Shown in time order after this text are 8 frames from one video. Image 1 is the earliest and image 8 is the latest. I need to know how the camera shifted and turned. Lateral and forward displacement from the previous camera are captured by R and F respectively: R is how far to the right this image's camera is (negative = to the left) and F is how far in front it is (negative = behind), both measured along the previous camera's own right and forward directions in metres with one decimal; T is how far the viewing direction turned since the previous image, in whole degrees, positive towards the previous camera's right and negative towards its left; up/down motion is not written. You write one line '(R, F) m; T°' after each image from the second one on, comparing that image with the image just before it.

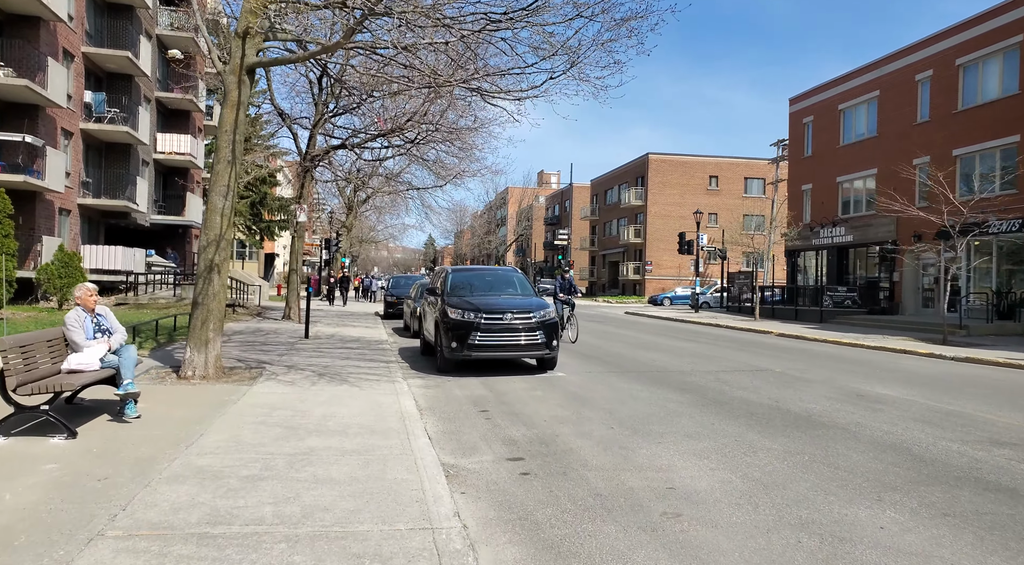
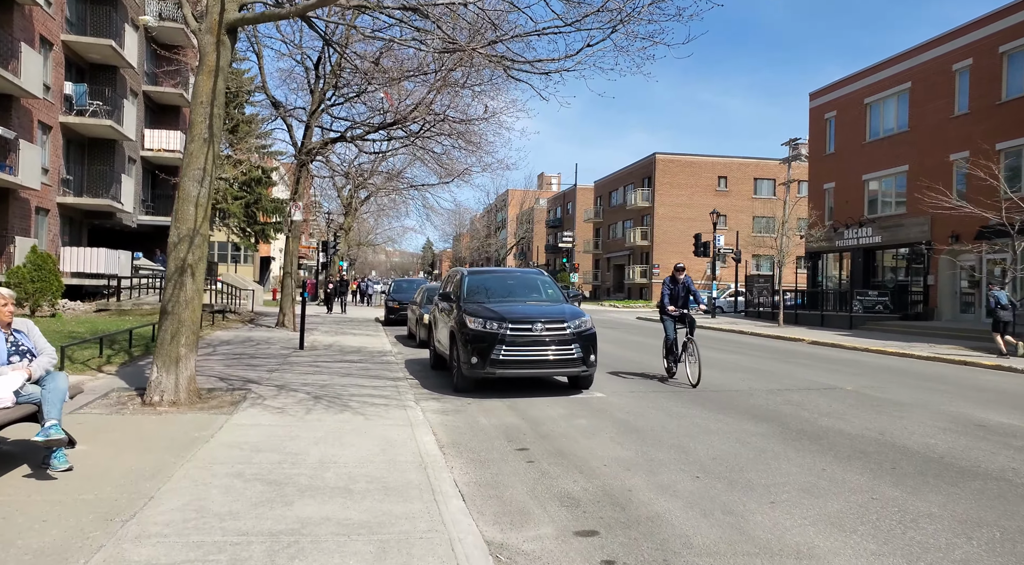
(-0.4, +1.5) m; 0°
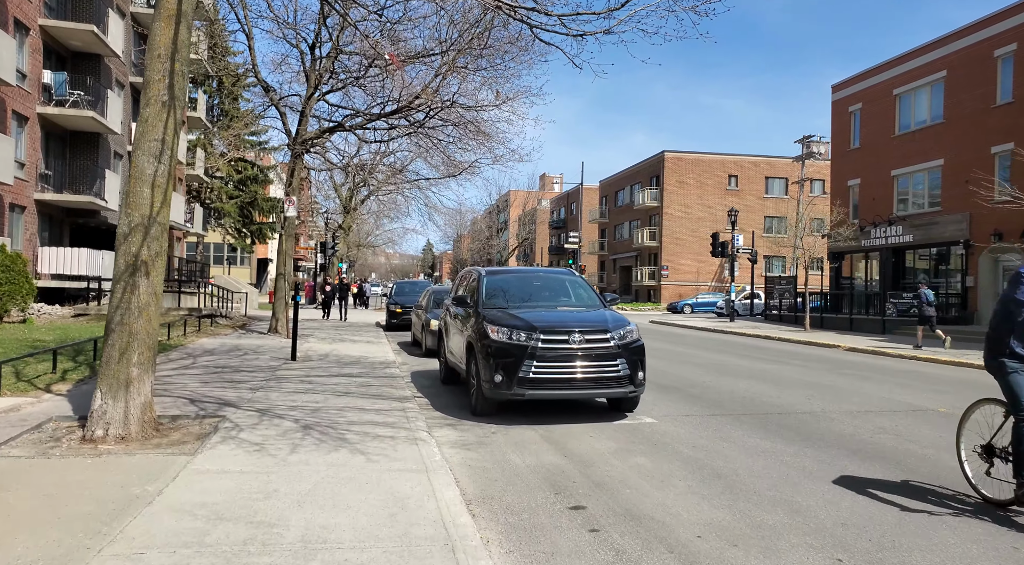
(-0.3, +1.5) m; 0°
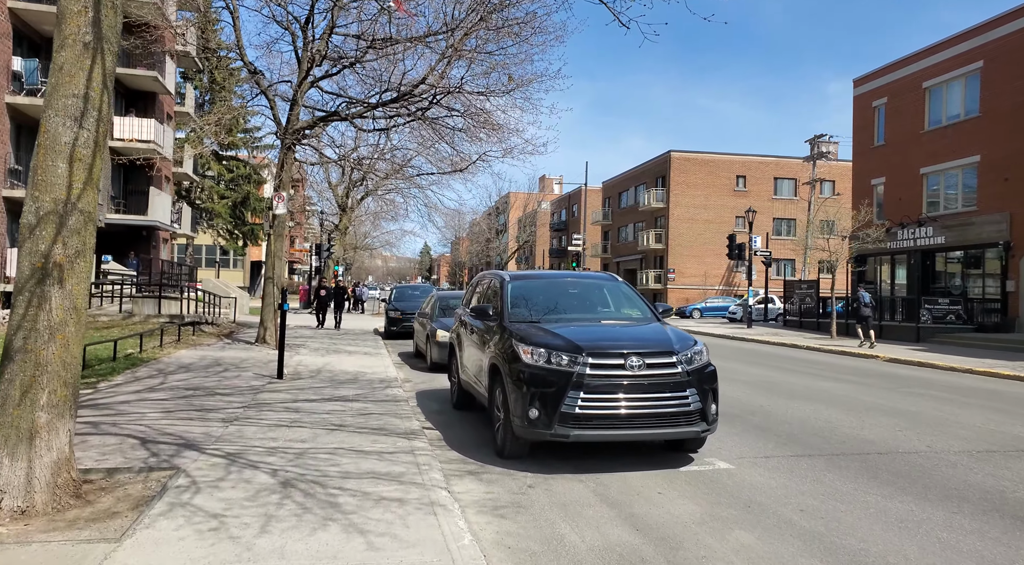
(-0.3, +1.6) m; 0°
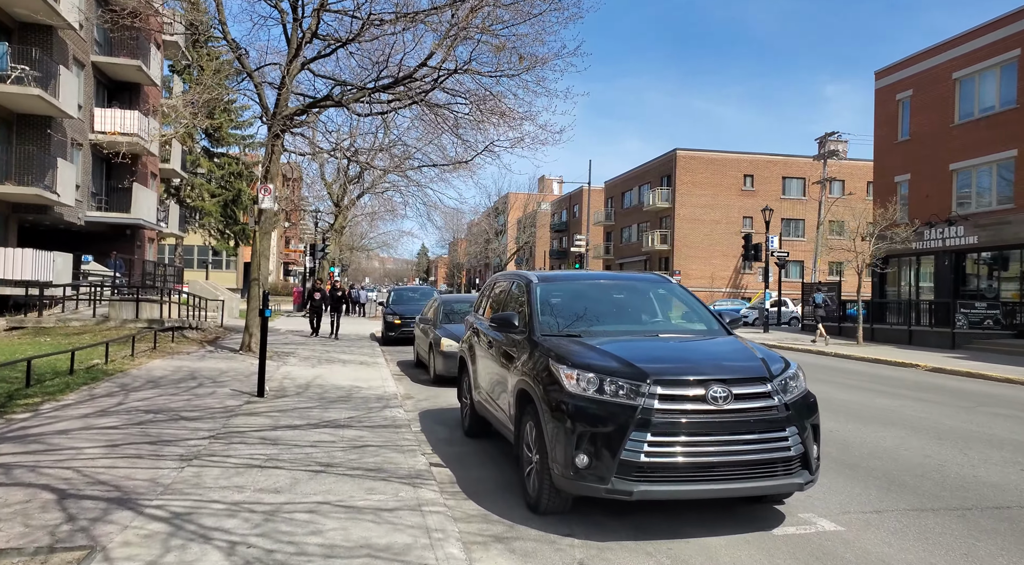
(-0.3, +1.4) m; 0°
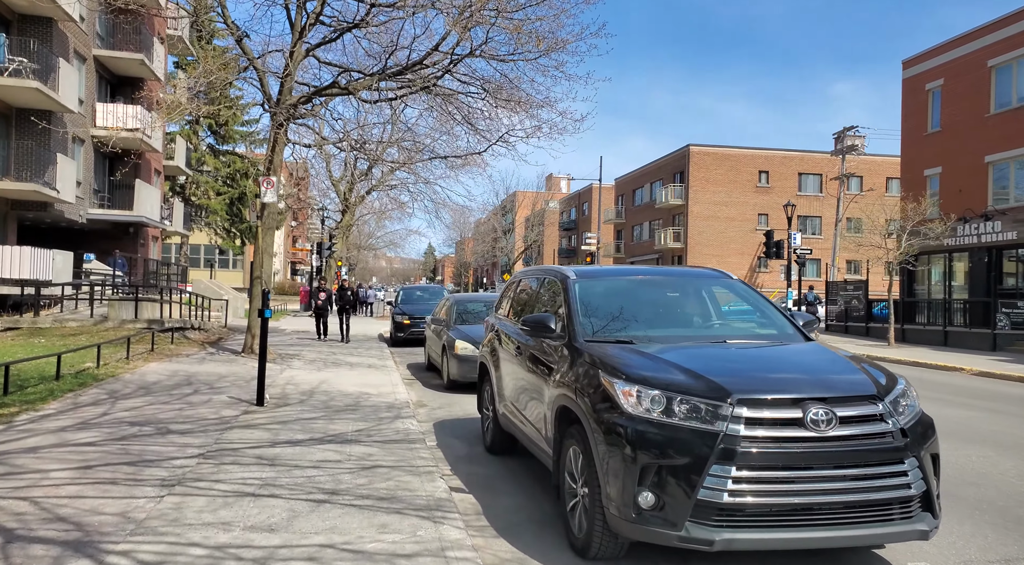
(-0.2, +0.8) m; -1°
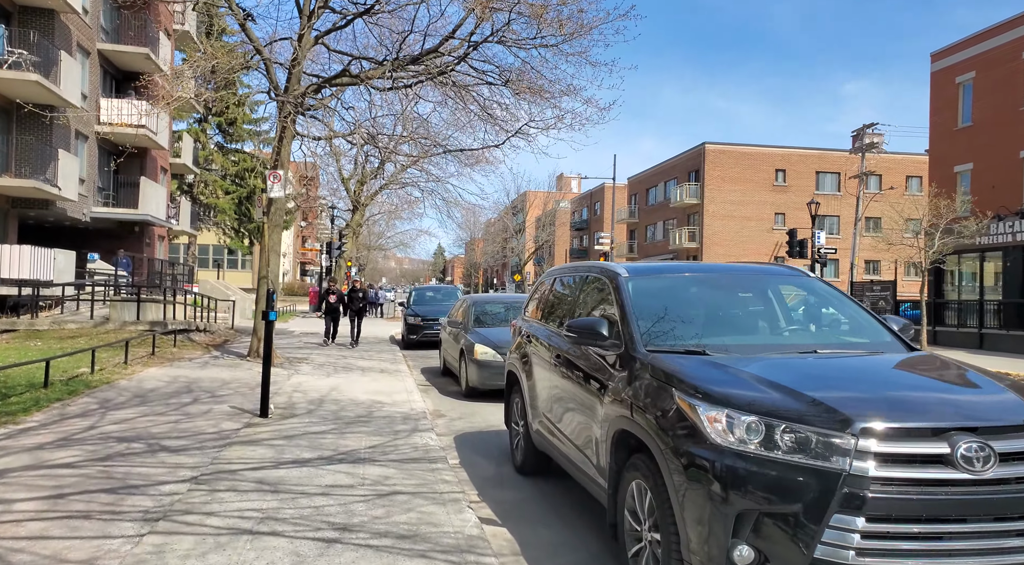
(-0.2, +0.7) m; -1°
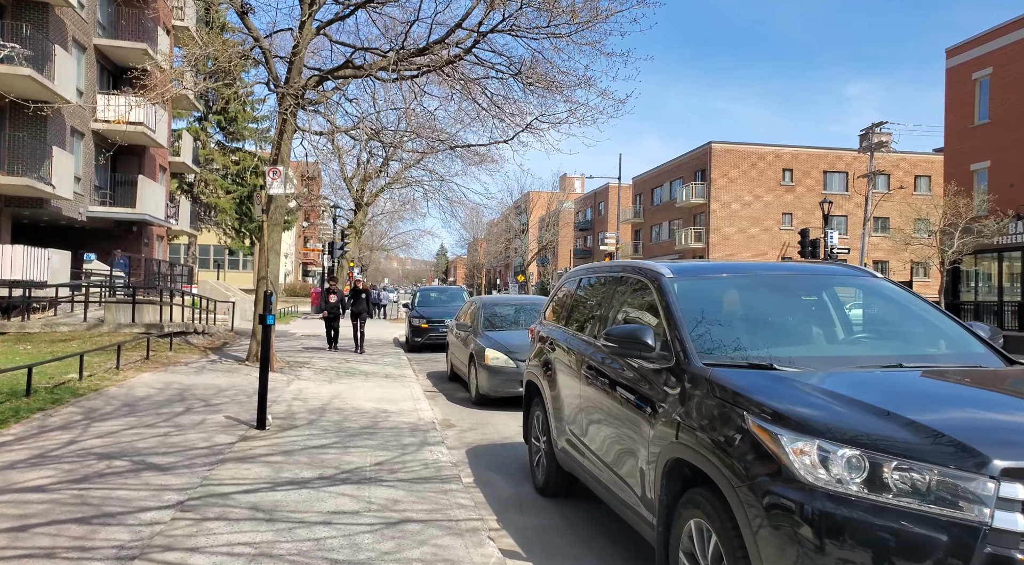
(-0.1, +0.5) m; 0°
